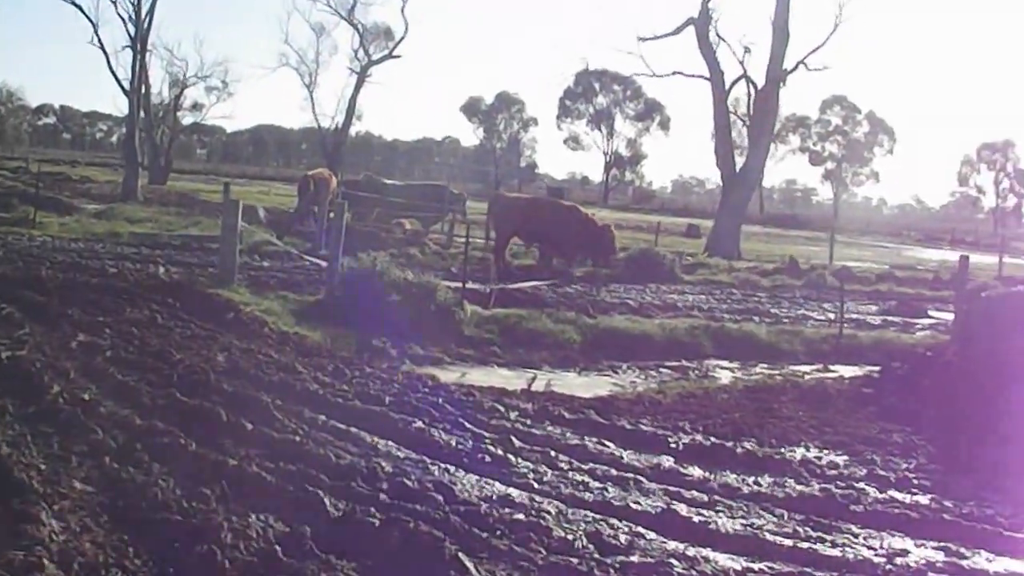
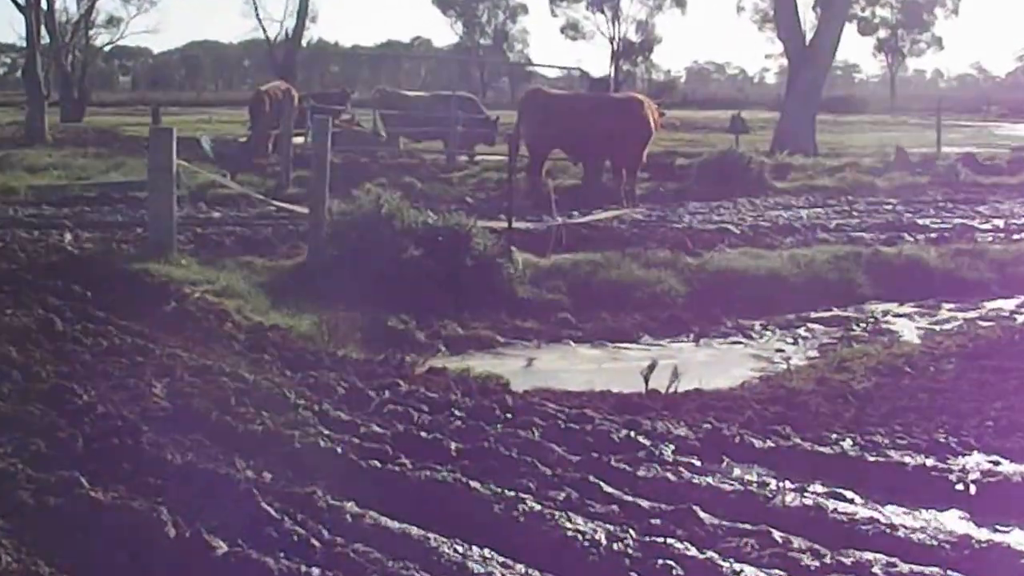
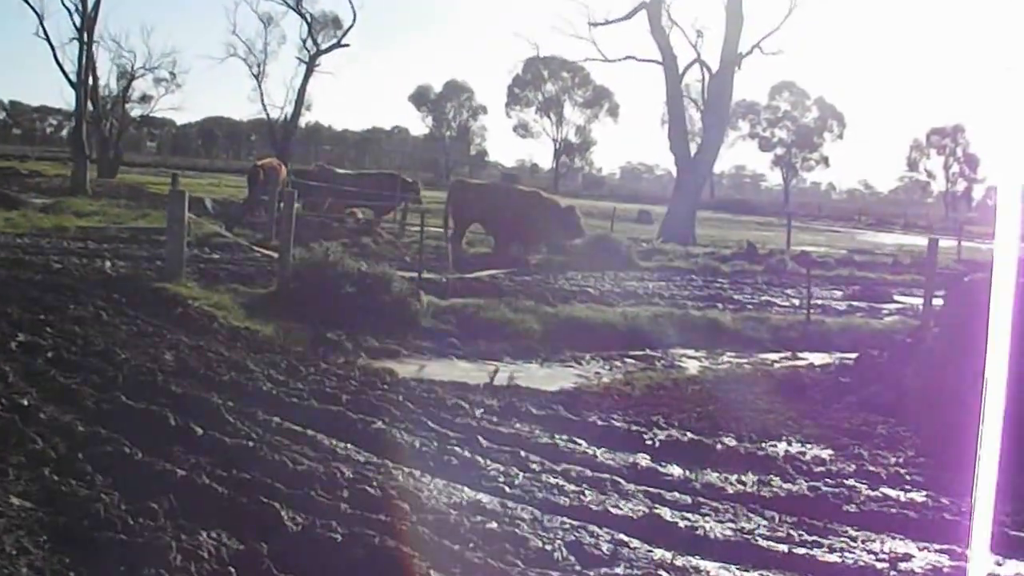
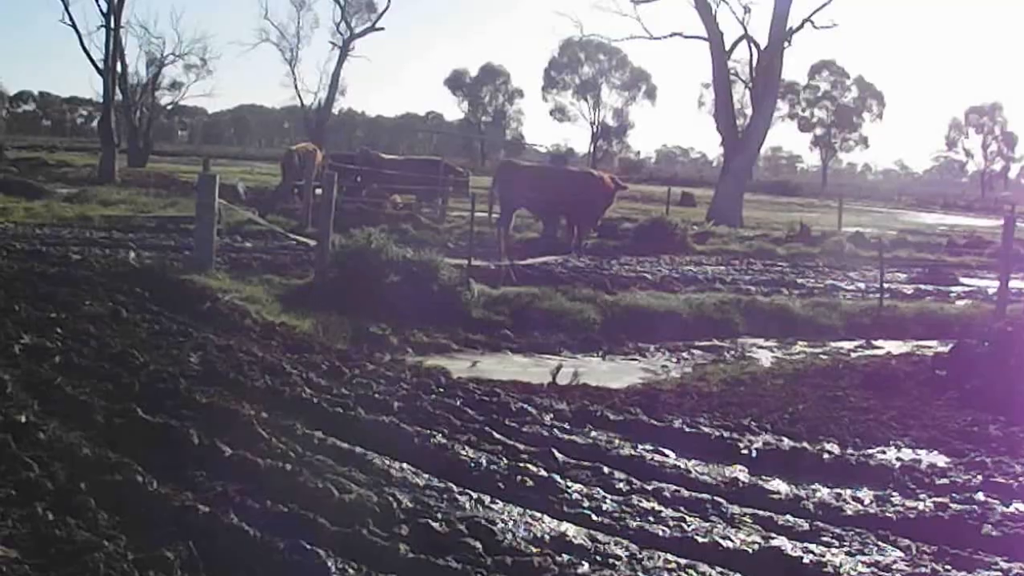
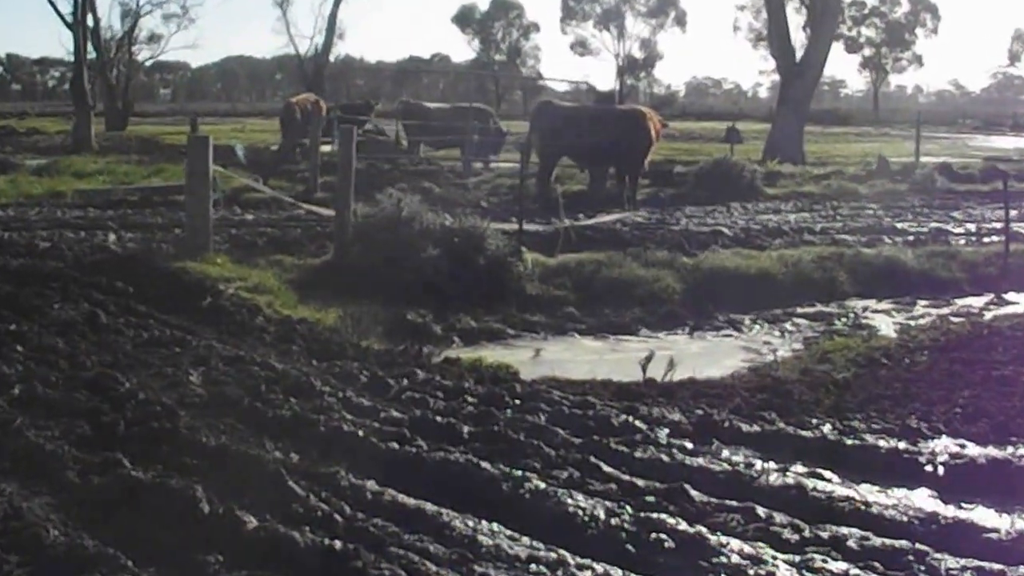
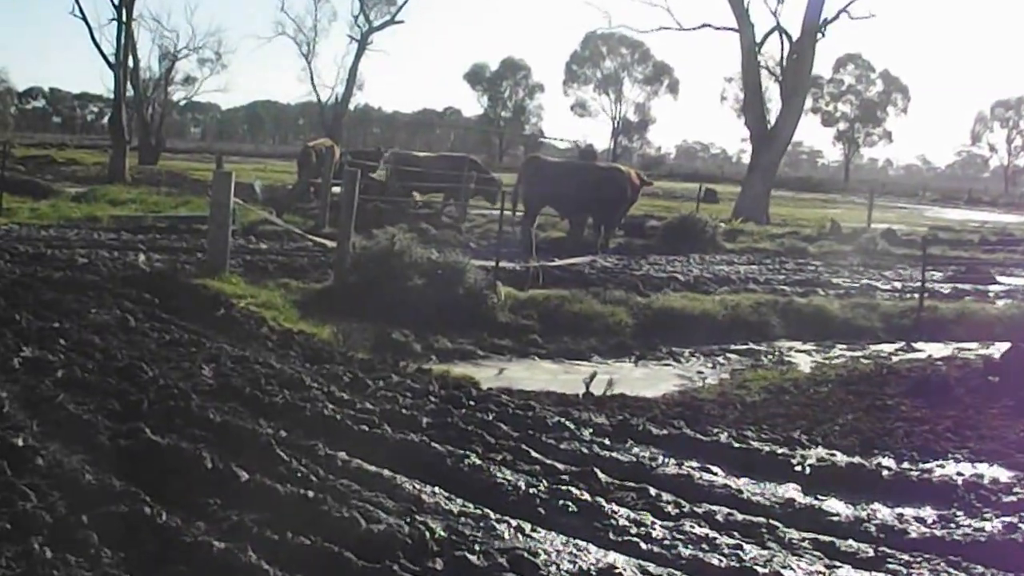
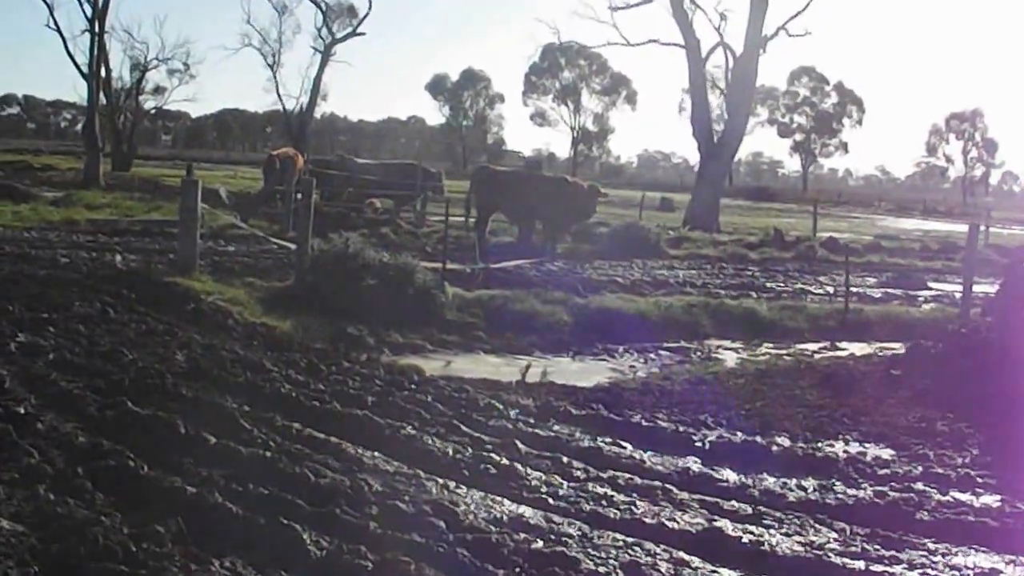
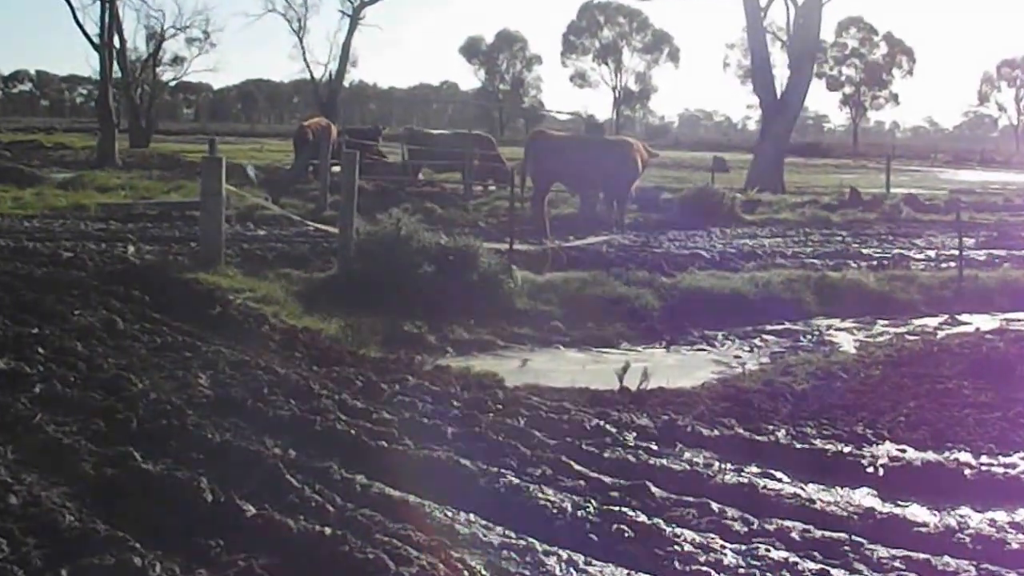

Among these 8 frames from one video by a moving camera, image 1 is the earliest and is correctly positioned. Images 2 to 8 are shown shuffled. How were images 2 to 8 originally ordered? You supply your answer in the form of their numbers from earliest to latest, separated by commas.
3, 7, 4, 6, 8, 5, 2
